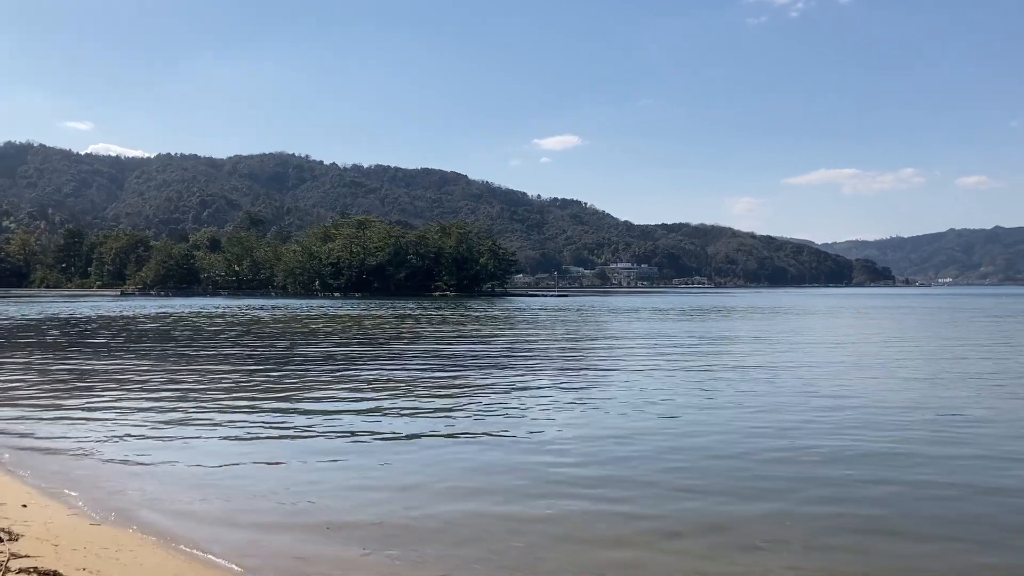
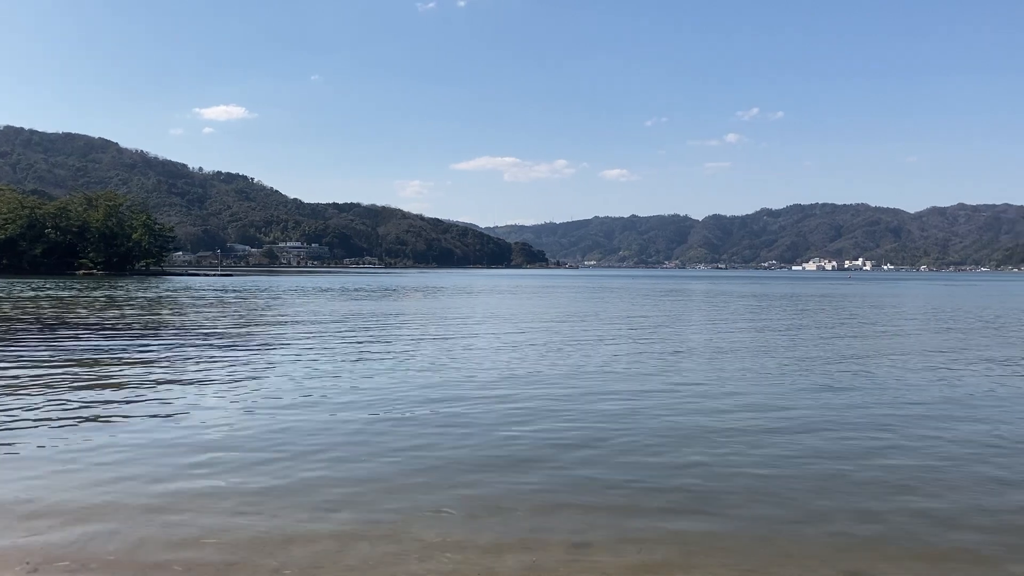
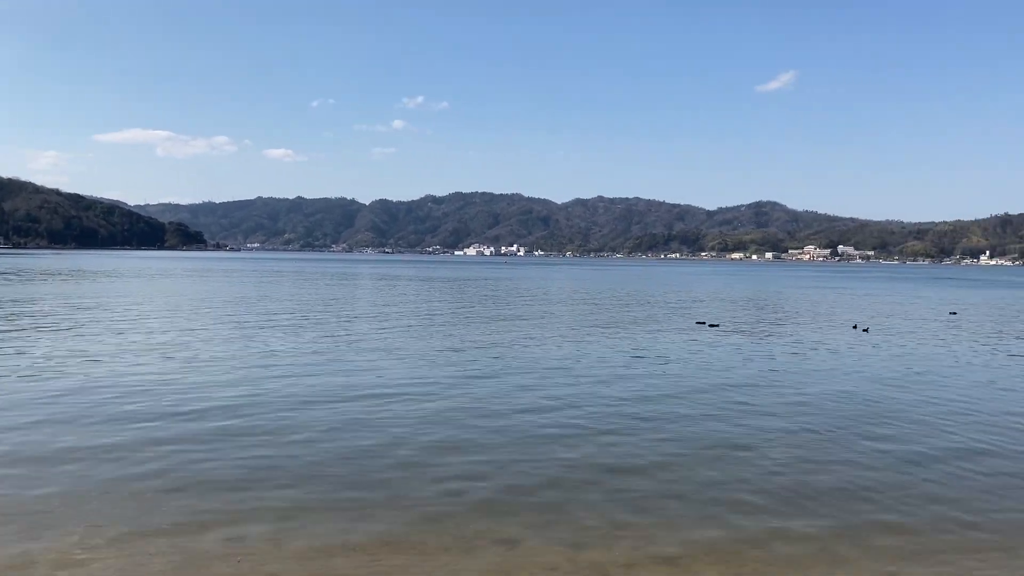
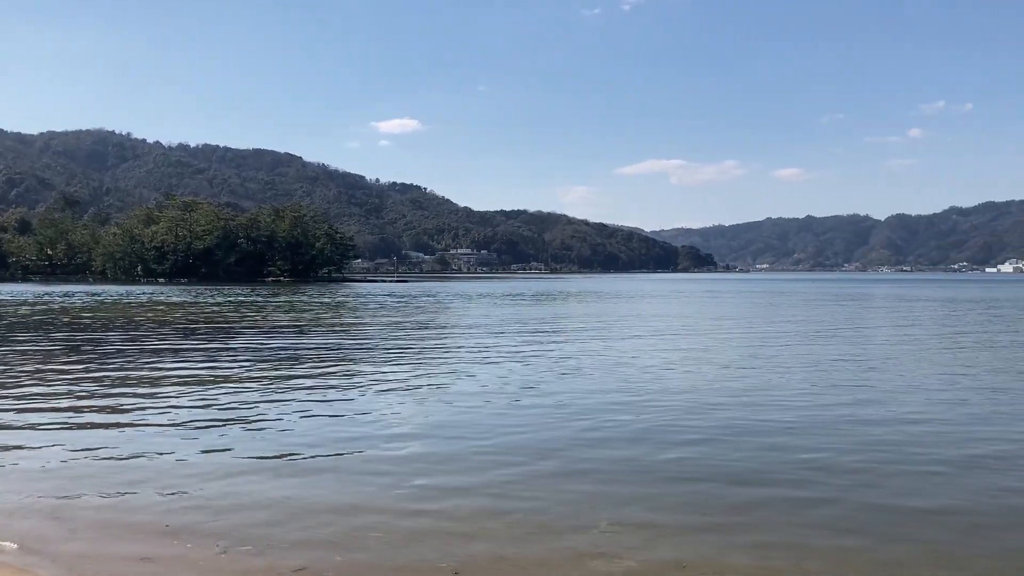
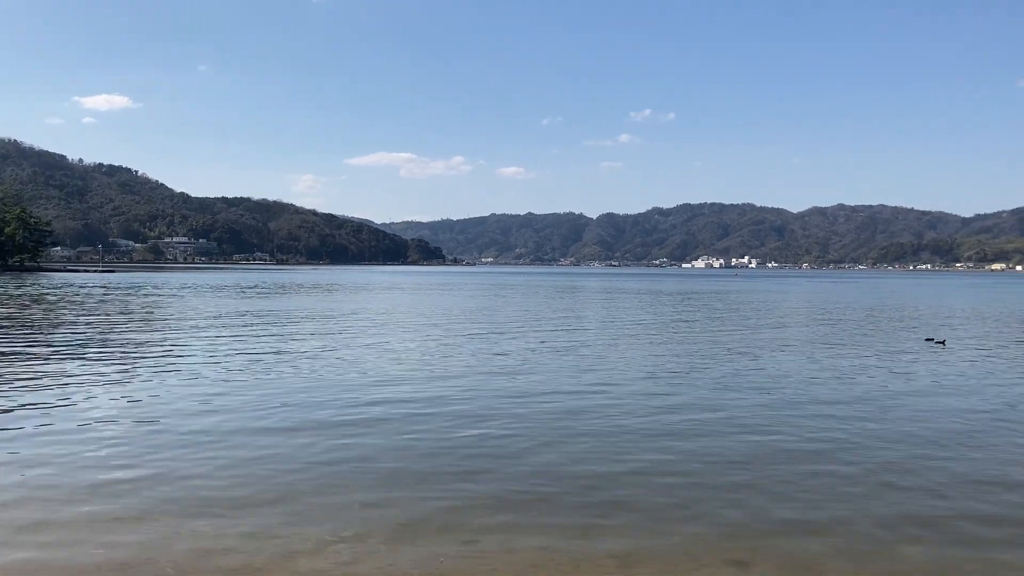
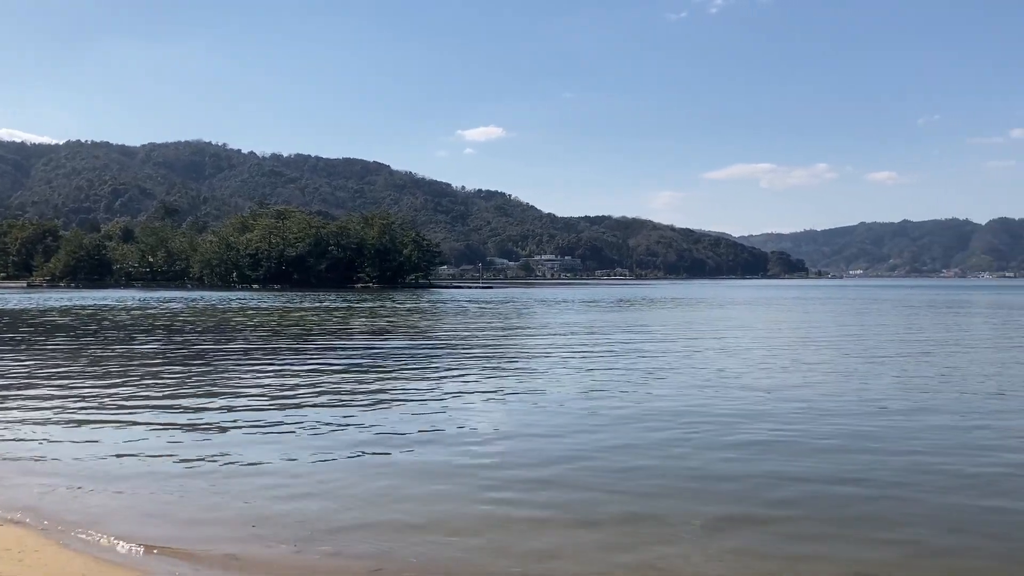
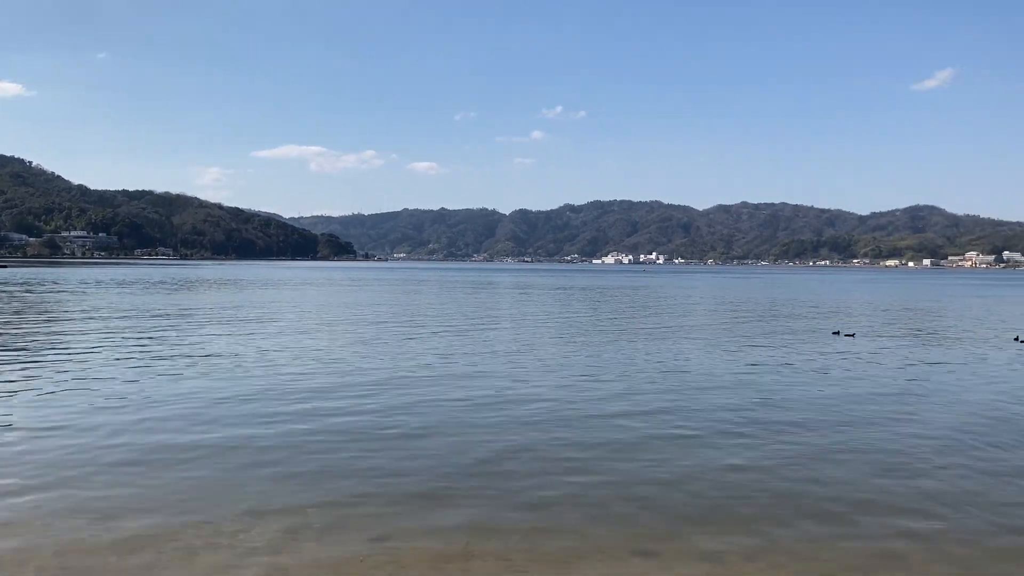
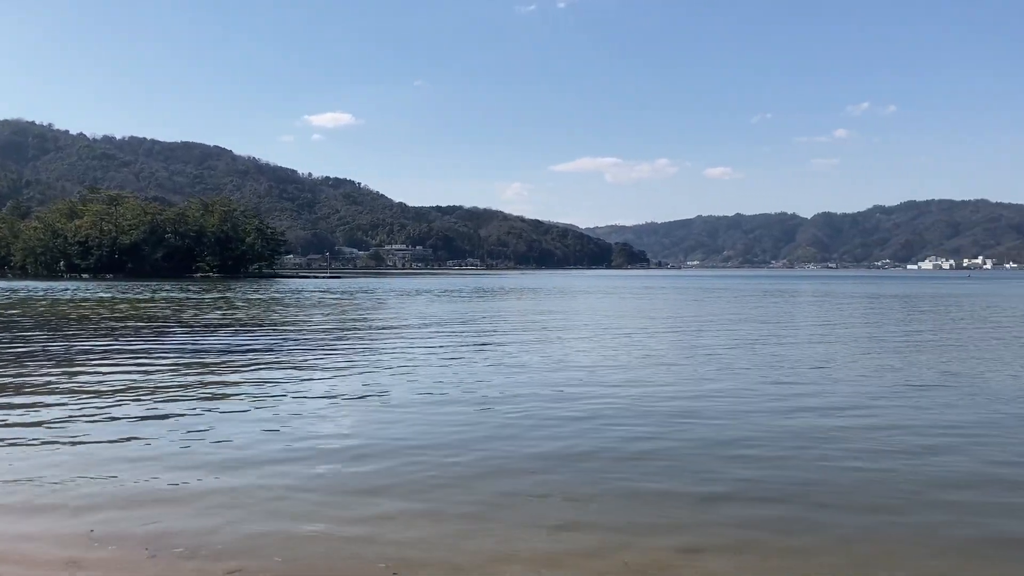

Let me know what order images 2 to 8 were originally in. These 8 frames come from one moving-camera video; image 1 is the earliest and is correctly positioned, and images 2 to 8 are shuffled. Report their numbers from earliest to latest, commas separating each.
6, 4, 8, 2, 5, 7, 3
